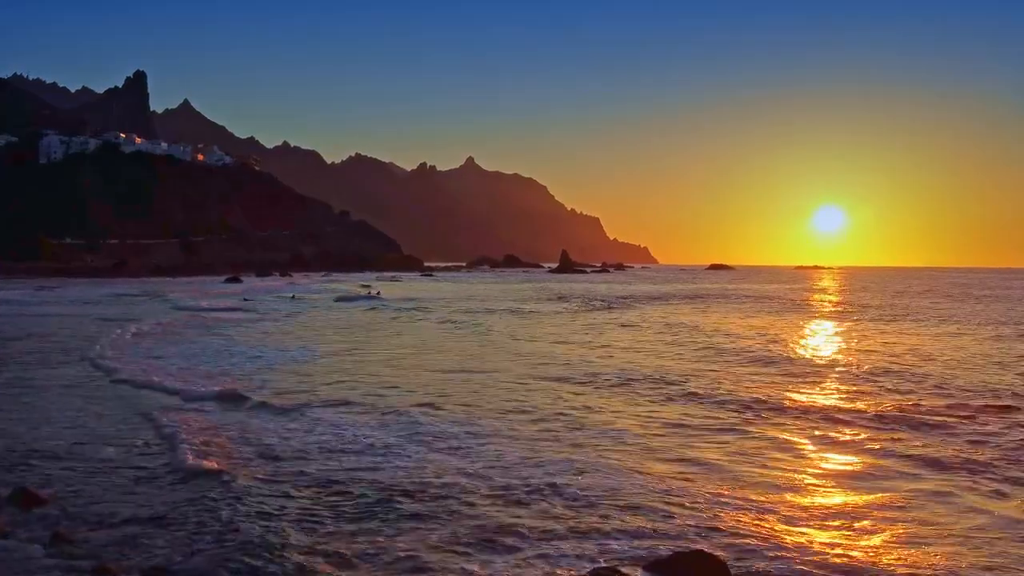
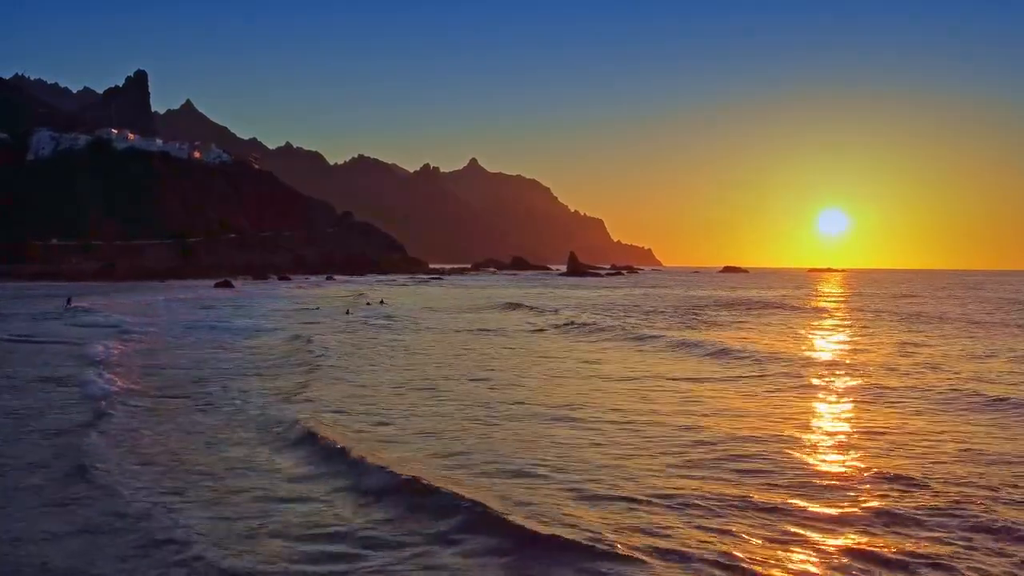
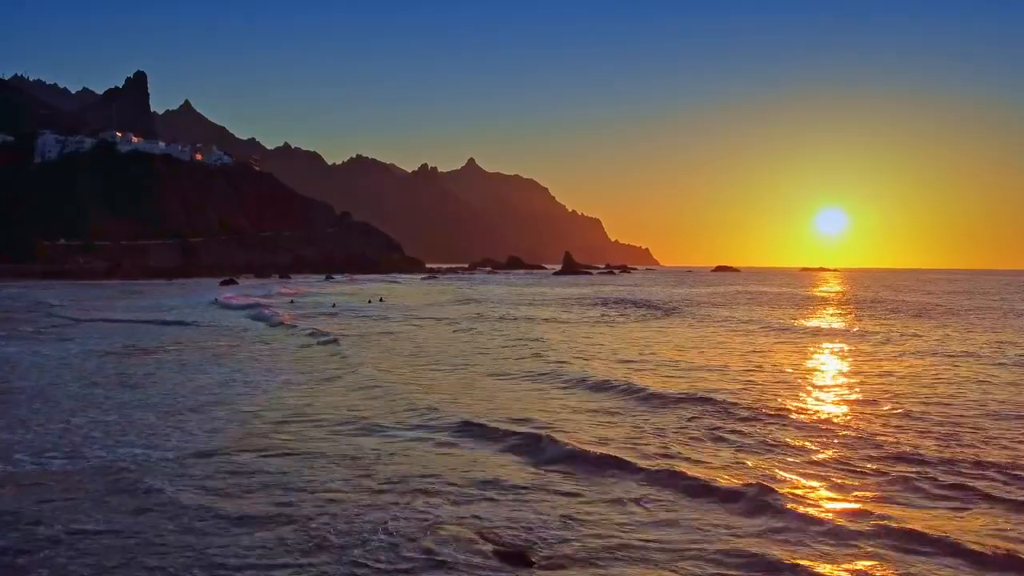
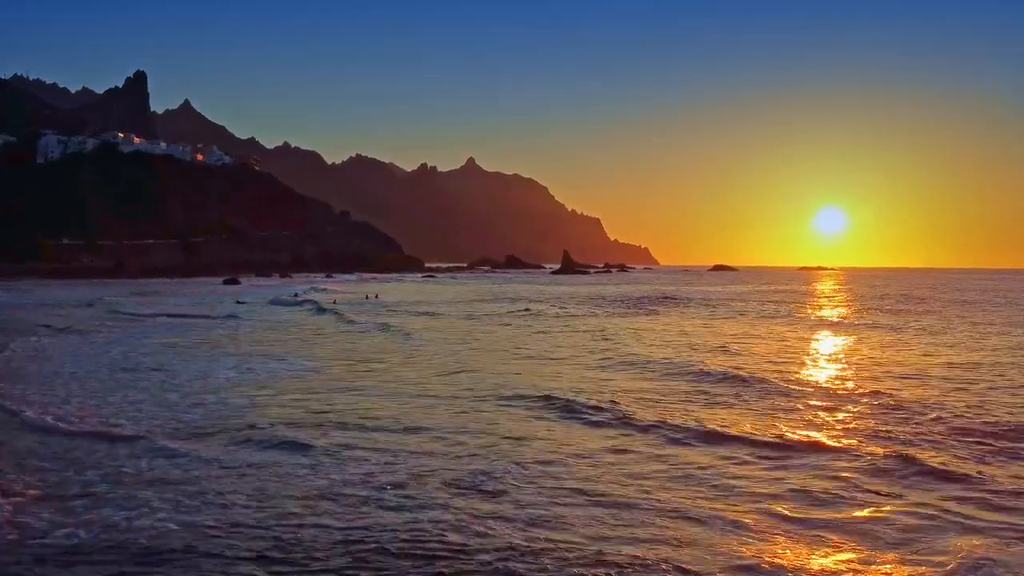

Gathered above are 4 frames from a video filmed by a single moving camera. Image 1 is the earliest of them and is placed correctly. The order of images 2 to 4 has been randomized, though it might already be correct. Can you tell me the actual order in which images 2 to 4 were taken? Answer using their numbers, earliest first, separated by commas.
4, 3, 2
